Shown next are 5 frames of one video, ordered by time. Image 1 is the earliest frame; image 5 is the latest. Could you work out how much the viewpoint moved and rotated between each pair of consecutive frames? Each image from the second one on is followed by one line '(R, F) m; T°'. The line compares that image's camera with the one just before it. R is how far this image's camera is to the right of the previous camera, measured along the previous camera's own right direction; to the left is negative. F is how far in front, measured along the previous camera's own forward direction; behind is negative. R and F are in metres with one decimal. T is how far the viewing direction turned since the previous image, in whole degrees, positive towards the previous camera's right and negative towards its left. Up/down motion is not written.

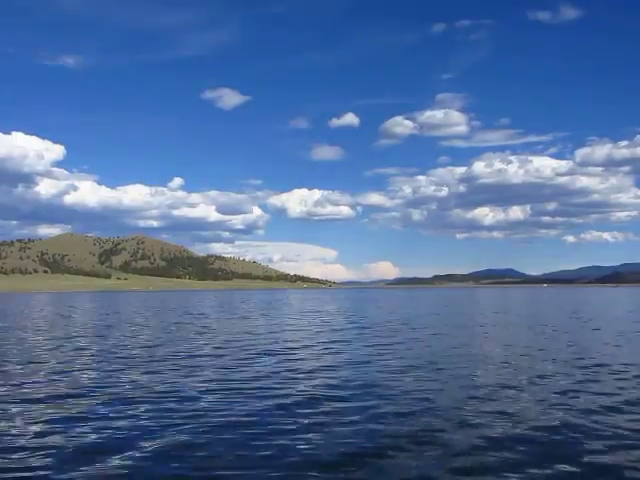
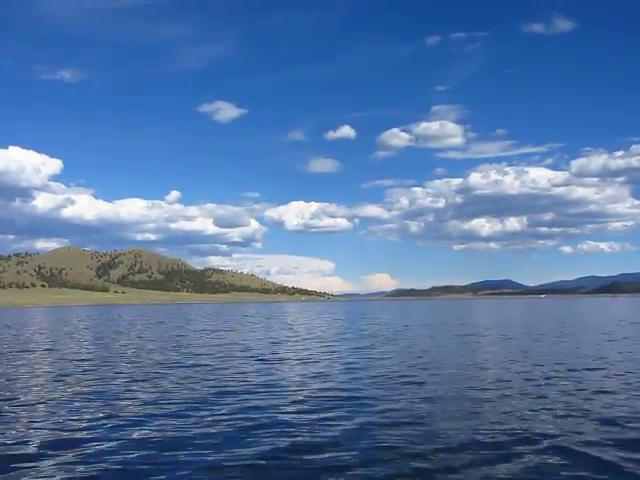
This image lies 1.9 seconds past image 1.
(-0.2, -1.0) m; 0°
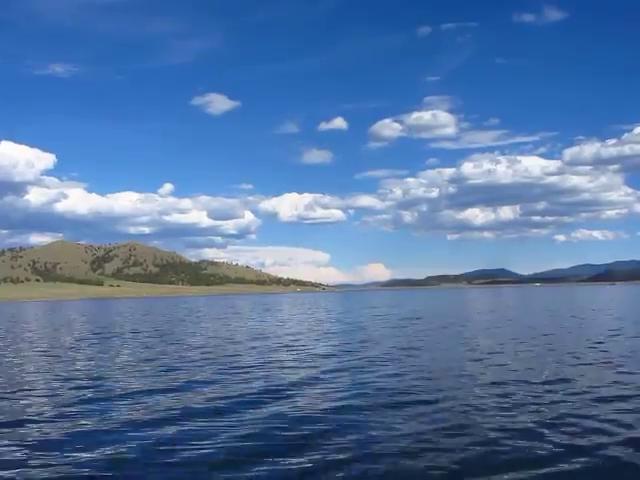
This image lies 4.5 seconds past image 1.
(-0.4, -1.7) m; 0°
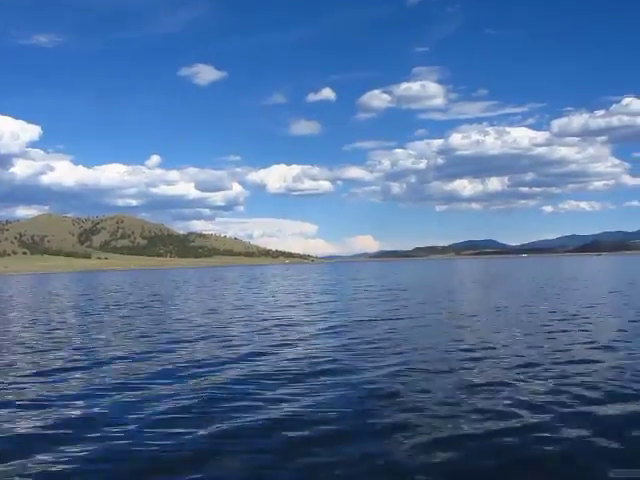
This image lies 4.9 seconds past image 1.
(+0.2, +0.3) m; +1°
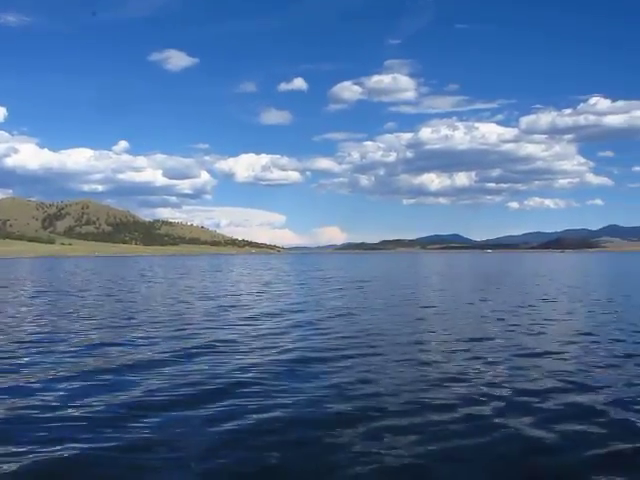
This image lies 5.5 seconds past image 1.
(-2.3, +0.6) m; +3°
